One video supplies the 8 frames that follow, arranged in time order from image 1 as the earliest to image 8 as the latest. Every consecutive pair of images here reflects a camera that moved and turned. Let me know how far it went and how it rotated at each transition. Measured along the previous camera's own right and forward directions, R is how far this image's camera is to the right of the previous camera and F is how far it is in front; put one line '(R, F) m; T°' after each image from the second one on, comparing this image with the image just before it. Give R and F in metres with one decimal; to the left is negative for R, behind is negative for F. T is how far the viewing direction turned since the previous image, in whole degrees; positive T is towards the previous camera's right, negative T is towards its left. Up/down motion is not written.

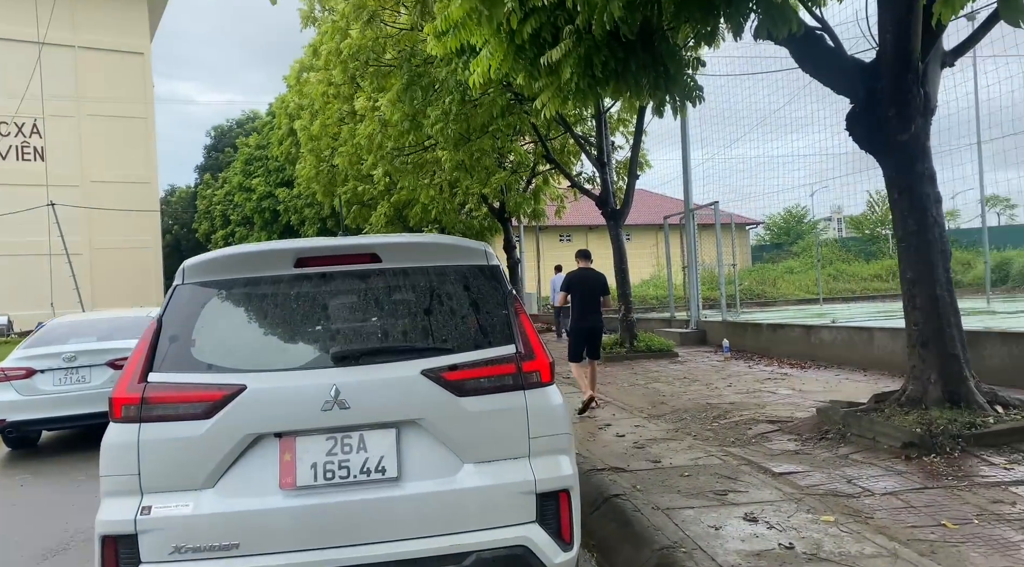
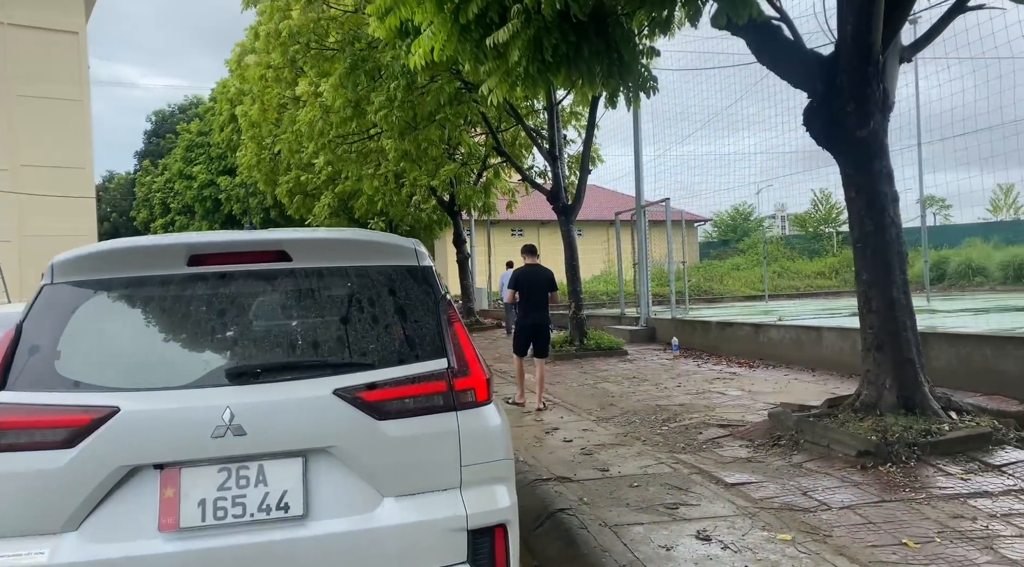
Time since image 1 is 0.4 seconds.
(+0.1, +0.3) m; +4°
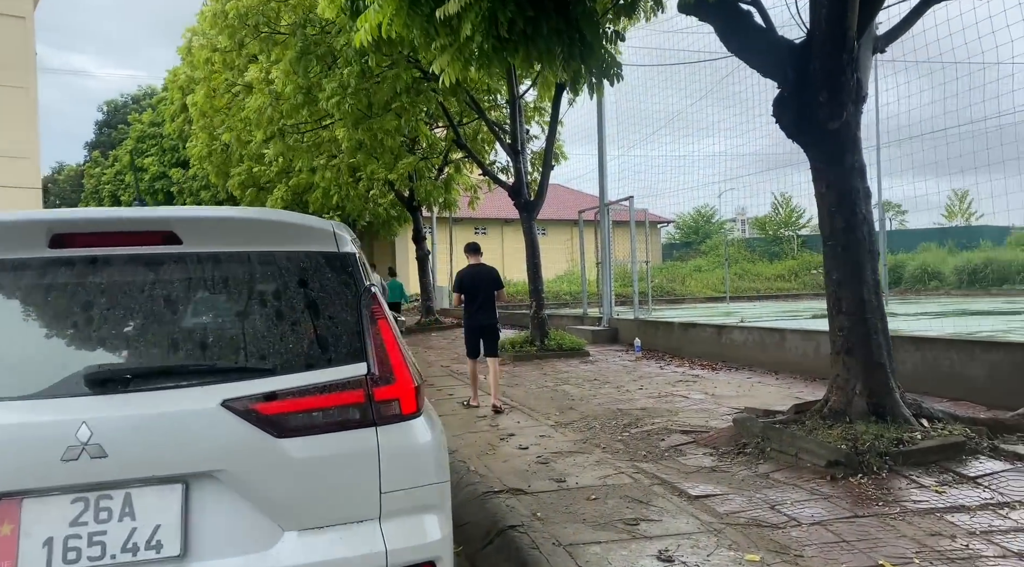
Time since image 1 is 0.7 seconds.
(+0.1, +0.4) m; +3°
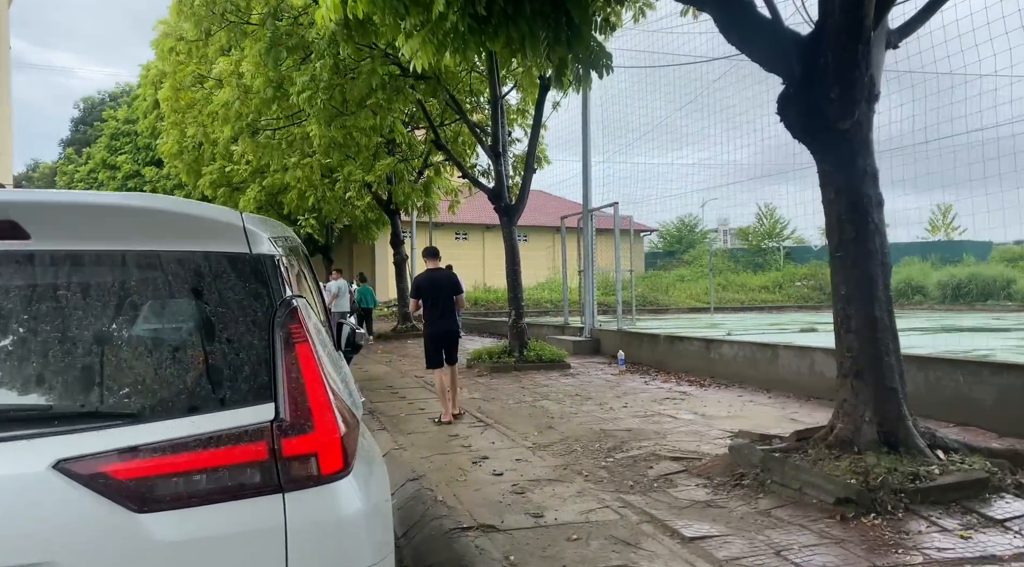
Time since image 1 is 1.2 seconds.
(0.0, +0.5) m; +1°
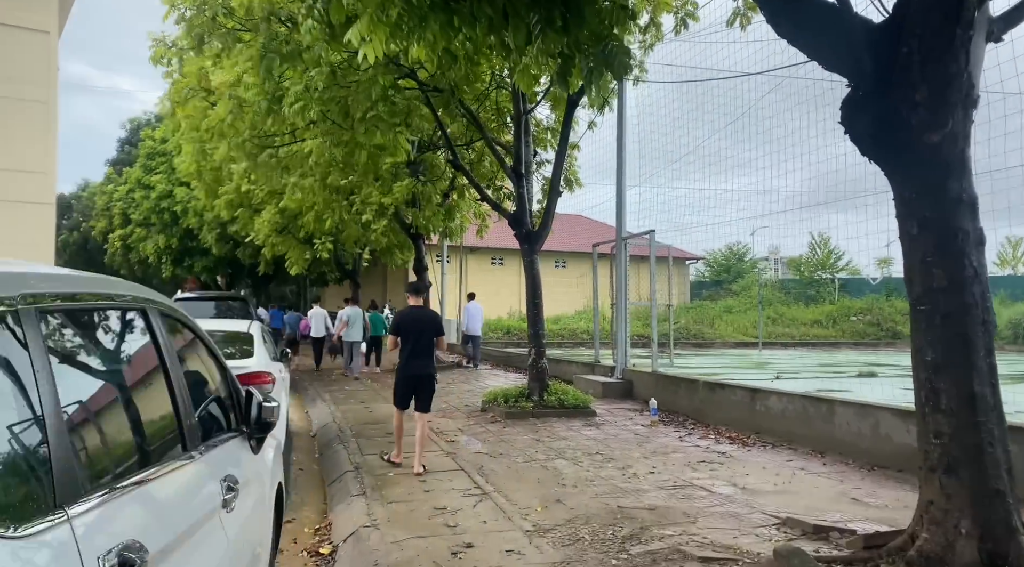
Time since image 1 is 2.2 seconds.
(+0.3, +1.0) m; -3°
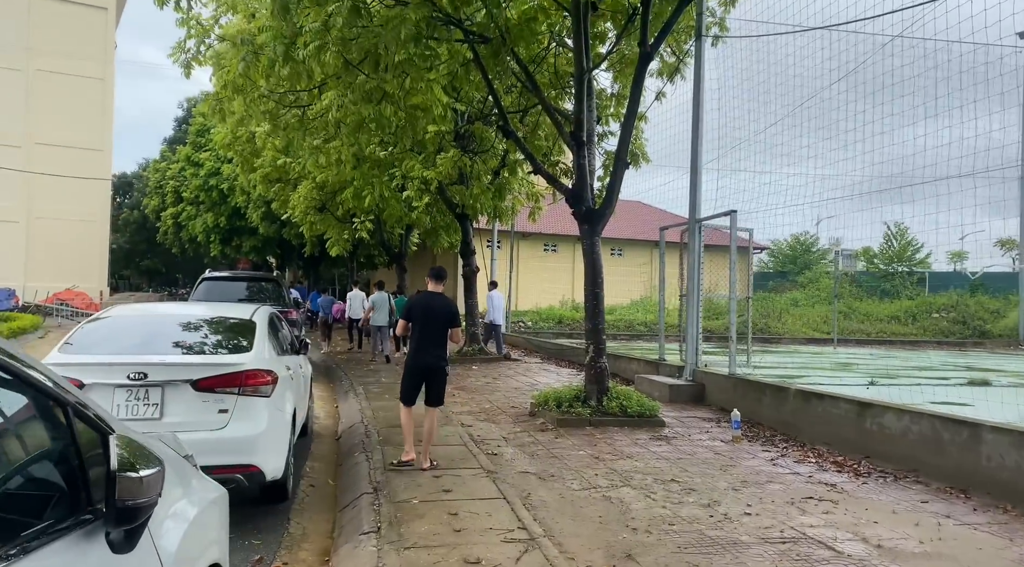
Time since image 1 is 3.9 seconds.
(-0.1, +1.4) m; -4°
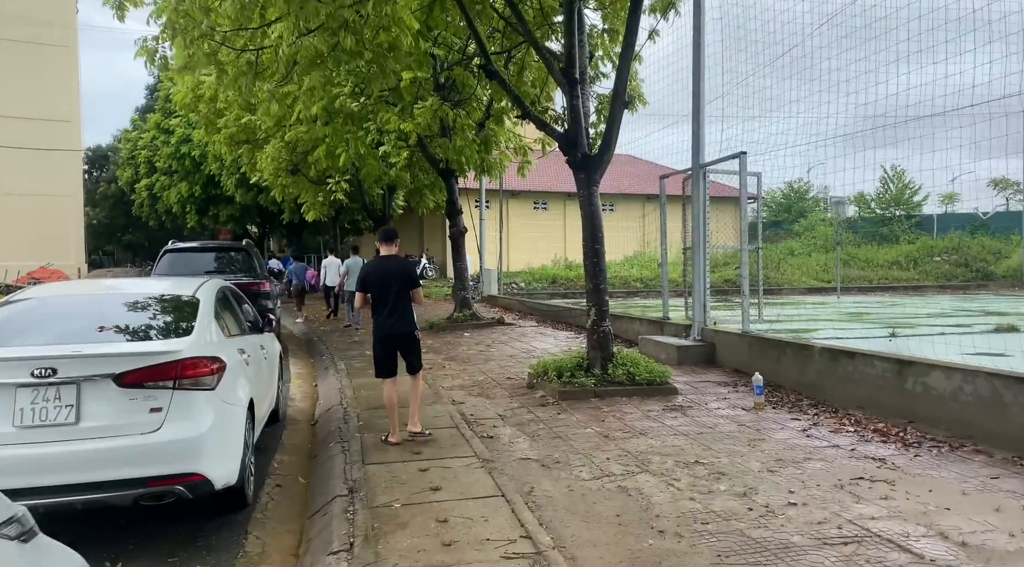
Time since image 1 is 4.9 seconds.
(0.0, +0.9) m; +1°
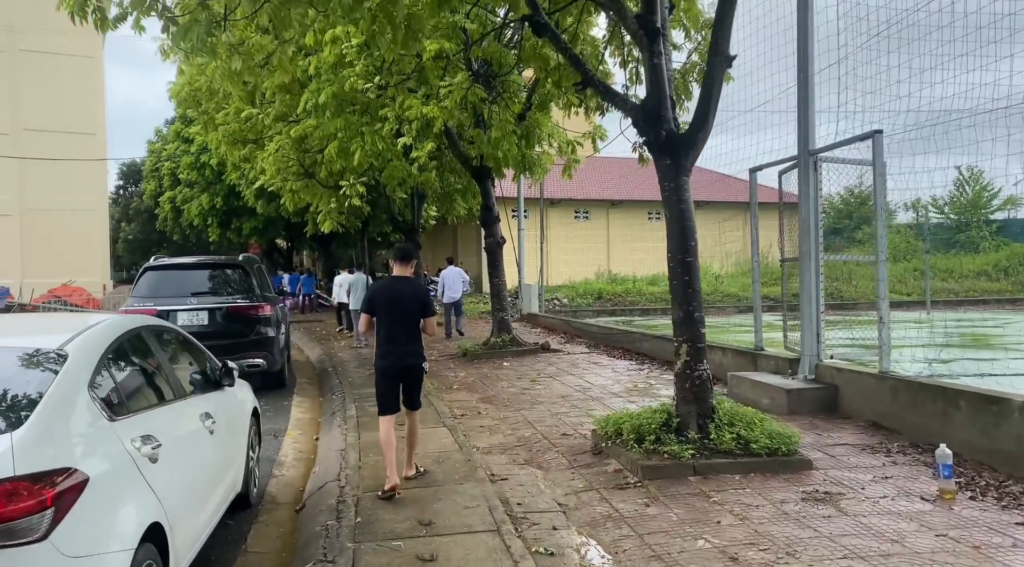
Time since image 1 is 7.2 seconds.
(-0.2, +2.0) m; -3°
